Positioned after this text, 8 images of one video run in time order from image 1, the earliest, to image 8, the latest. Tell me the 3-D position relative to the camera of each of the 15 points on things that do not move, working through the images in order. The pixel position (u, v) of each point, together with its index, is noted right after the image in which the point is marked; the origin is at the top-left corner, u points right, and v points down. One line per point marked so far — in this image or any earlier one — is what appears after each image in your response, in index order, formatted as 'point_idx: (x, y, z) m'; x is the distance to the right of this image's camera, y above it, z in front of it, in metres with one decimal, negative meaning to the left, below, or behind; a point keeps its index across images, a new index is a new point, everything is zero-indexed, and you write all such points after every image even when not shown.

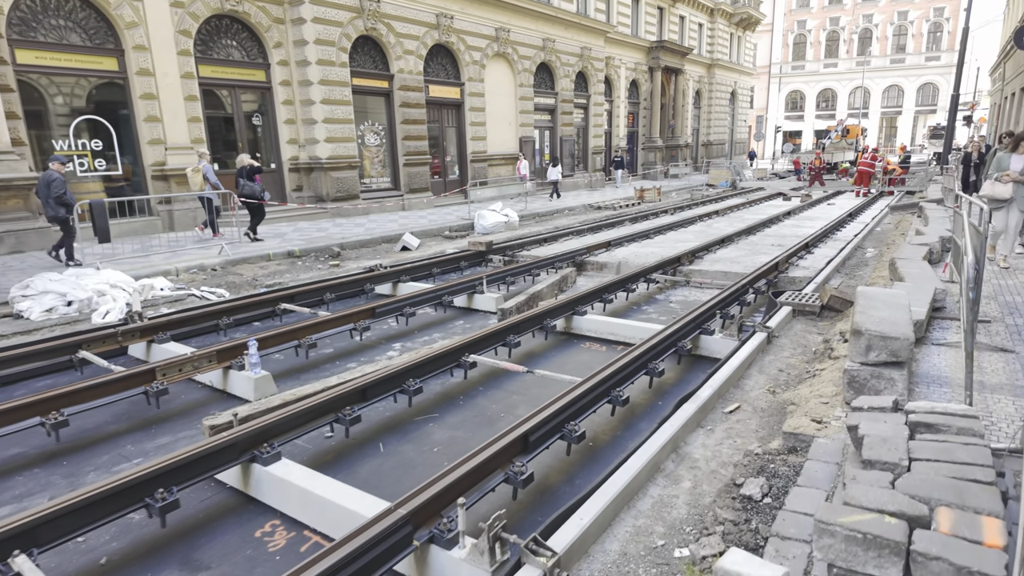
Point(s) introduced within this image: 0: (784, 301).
0: (+3.2, -0.1, +7.0) m
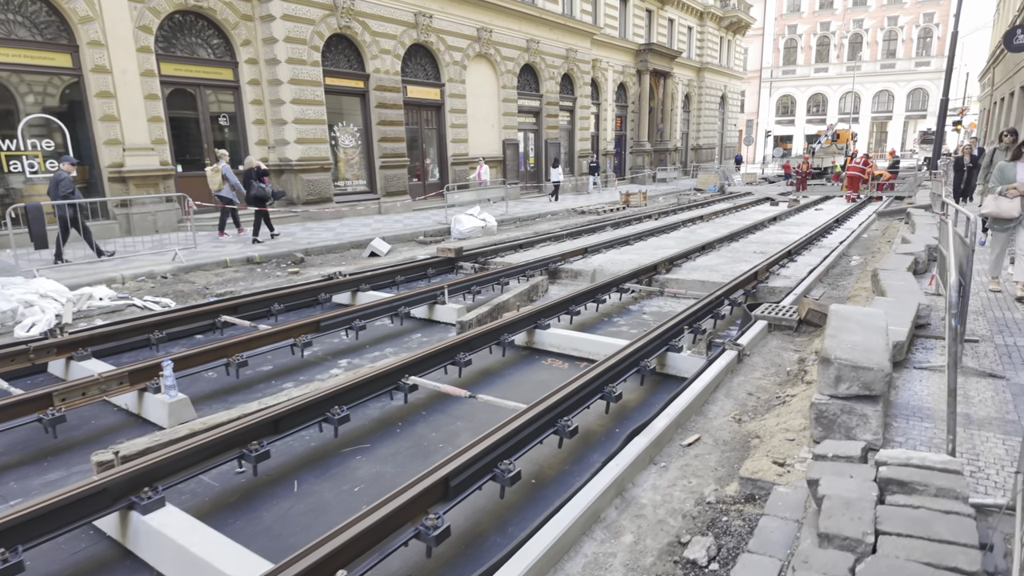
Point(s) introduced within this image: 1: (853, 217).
0: (+2.8, -0.3, +6.6) m
1: (+9.7, +2.0, +16.7) m
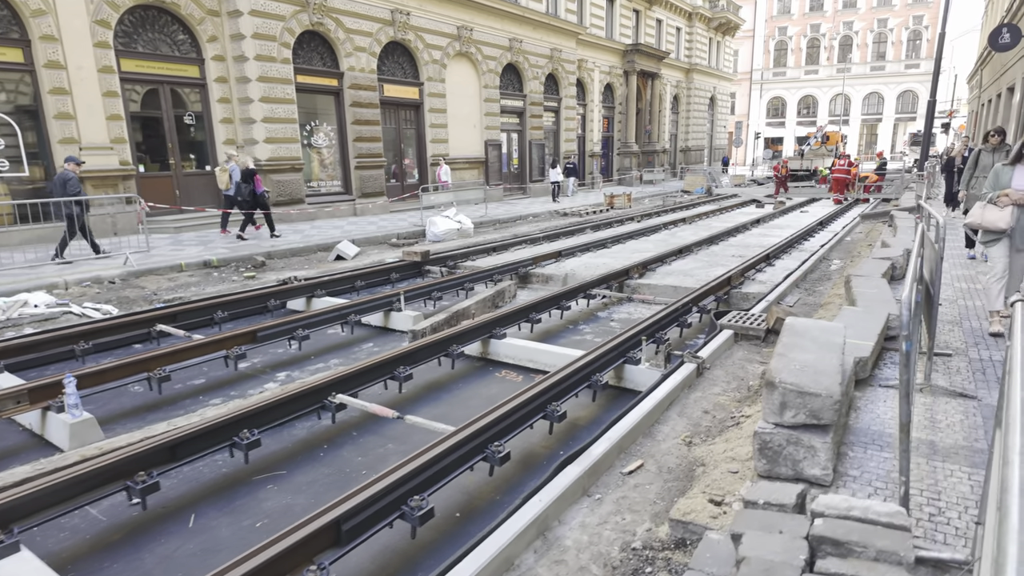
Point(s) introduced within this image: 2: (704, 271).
0: (+2.3, -0.4, +6.2) m
1: (+9.1, +1.9, +16.4) m
2: (+3.1, +0.3, +9.6) m
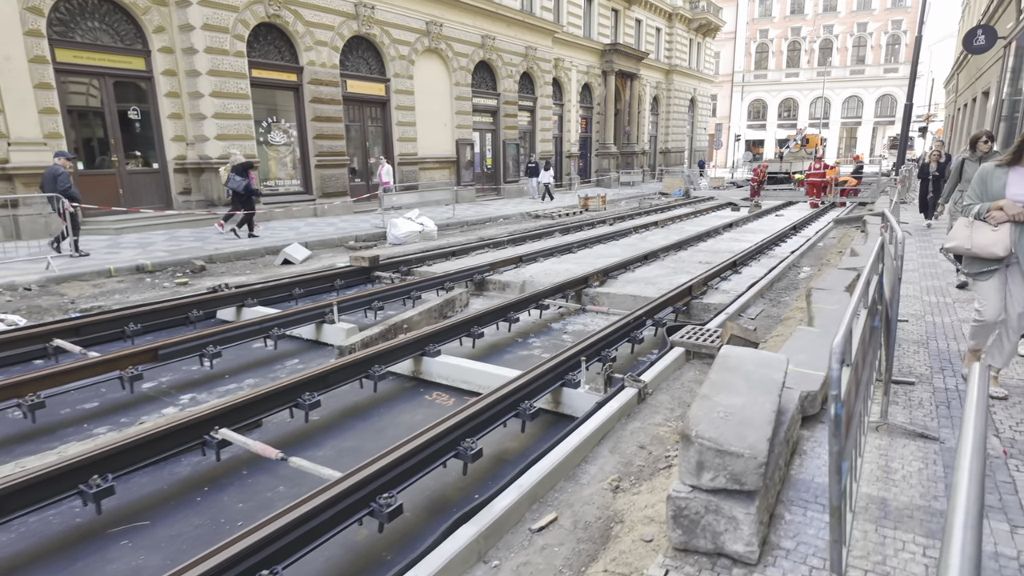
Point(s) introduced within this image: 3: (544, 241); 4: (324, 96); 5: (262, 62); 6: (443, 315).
0: (+1.6, -0.5, +5.7) m
1: (+8.2, +1.7, +16.1) m
2: (+2.4, +0.1, +9.2) m
3: (+0.7, +1.1, +13.8) m
4: (-5.0, +5.1, +15.6) m
5: (-6.1, +5.5, +14.3) m
6: (-0.9, -0.4, +7.8) m
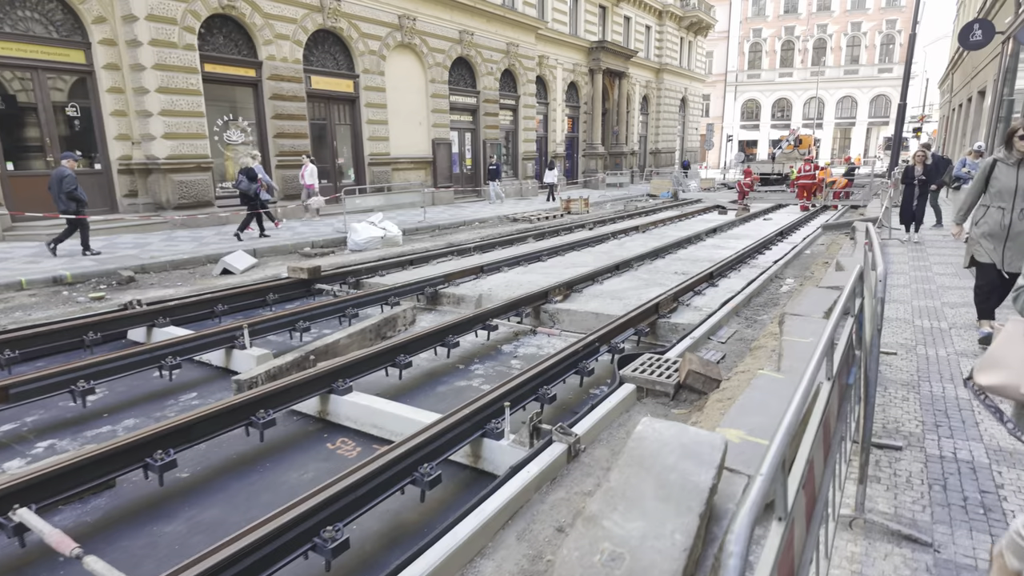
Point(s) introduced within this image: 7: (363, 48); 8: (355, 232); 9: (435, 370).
0: (+1.0, -0.7, +4.9) m
1: (+7.5, +1.5, +15.3) m
2: (+1.8, -0.1, +8.4) m
3: (+0.1, +0.9, +13.0) m
4: (-5.7, +4.9, +14.8) m
5: (-6.7, +5.3, +13.4) m
6: (-1.6, -0.6, +7.0) m
7: (-4.2, +6.8, +16.7) m
8: (-3.3, +1.2, +12.4) m
9: (-0.8, -0.8, +6.1) m
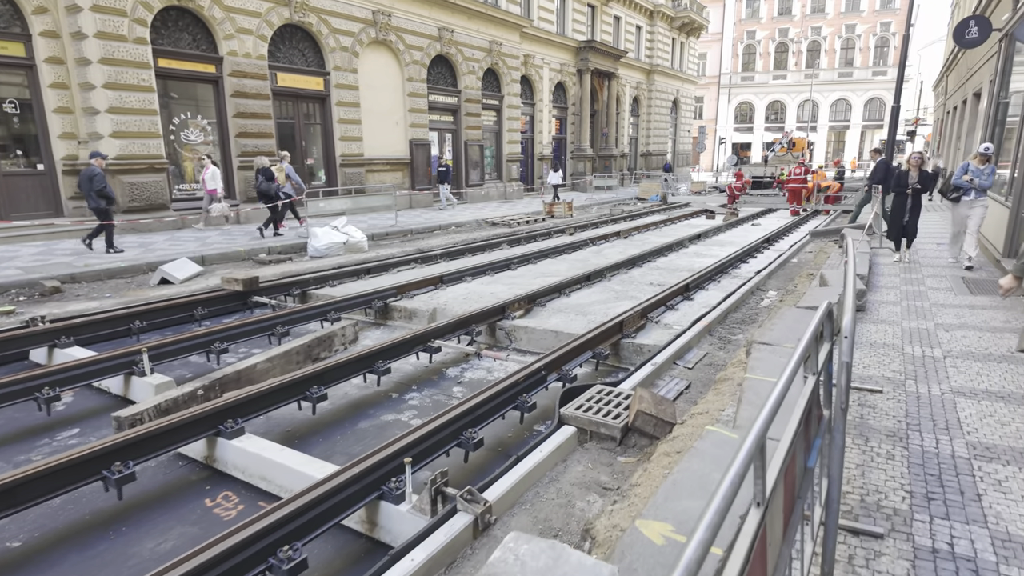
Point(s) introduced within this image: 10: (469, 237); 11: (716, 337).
0: (+0.4, -0.9, +4.2) m
1: (+6.9, +1.3, +14.7) m
2: (+1.2, -0.3, +7.7) m
3: (-0.5, +0.7, +12.2) m
4: (-6.3, +4.7, +14.1) m
5: (-7.3, +5.1, +12.7) m
6: (-2.1, -0.7, +6.3) m
7: (-4.8, +6.6, +16.0) m
8: (-3.9, +1.0, +11.7) m
9: (-1.4, -1.0, +5.3) m
10: (-1.1, +1.3, +14.8) m
11: (+2.3, -0.5, +6.6) m
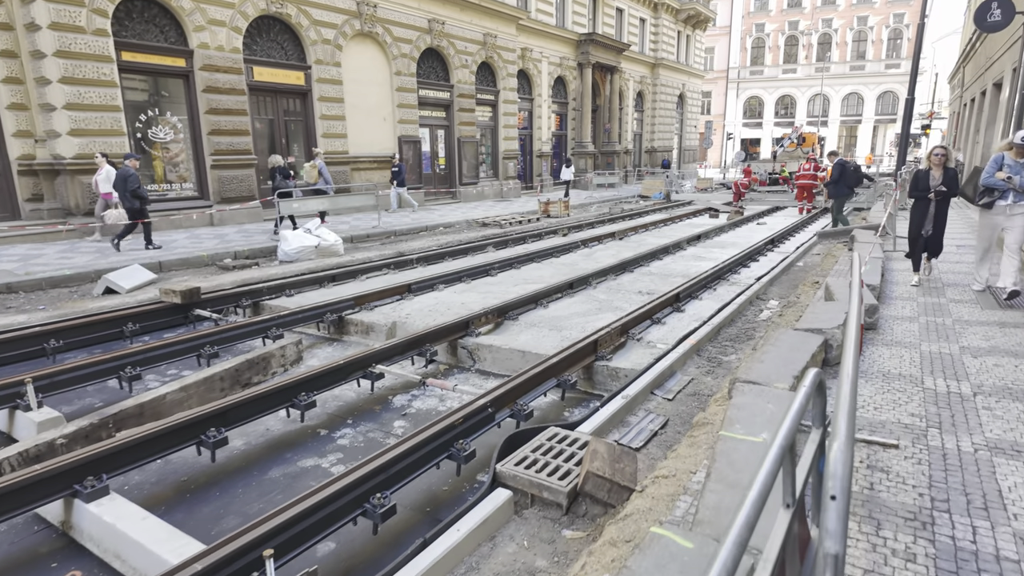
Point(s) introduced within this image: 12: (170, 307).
0: (0.0, -1.0, +3.4) m
1: (+6.6, +1.2, +13.8) m
2: (+0.8, -0.4, +6.9) m
3: (-0.8, +0.6, +11.5) m
4: (-6.6, +4.6, +13.3) m
5: (-7.6, +5.0, +12.0) m
6: (-2.5, -0.9, +5.5) m
7: (-5.1, +6.5, +15.2) m
8: (-4.2, +0.9, +10.9) m
9: (-1.8, -1.2, +4.6) m
10: (-1.4, +1.2, +14.0) m
11: (+1.9, -0.7, +5.7) m
12: (-4.1, -0.2, +7.1) m
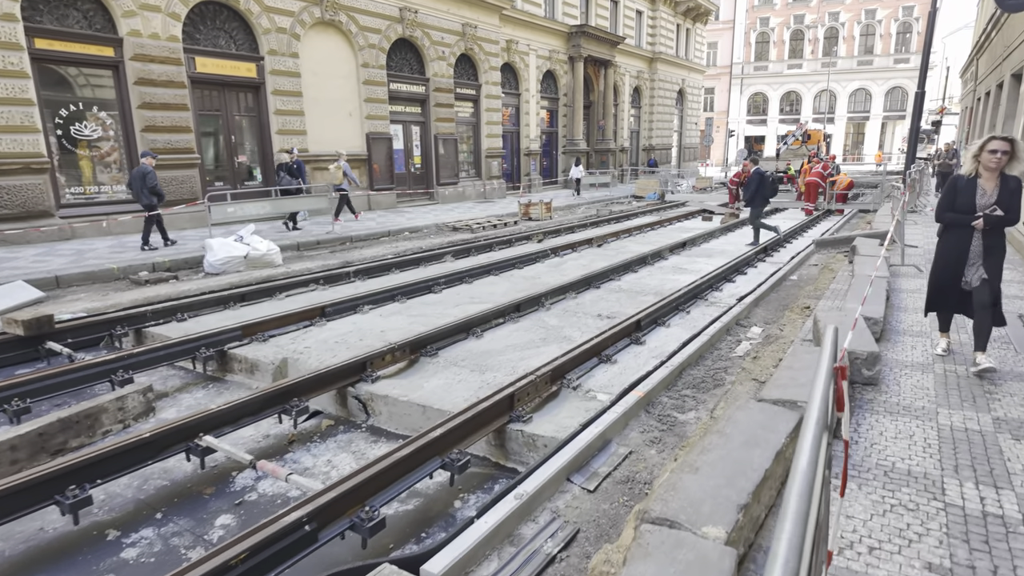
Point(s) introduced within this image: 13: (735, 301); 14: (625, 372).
0: (-0.8, -1.3, +2.1) m
1: (+5.9, +1.0, +12.4) m
2: (0.0, -0.7, +5.6) m
3: (-1.6, +0.3, +10.2) m
4: (-7.3, +4.4, +12.1) m
5: (-8.4, +4.7, +10.8) m
6: (-3.3, -1.2, +4.3) m
7: (-5.8, +6.3, +14.0) m
8: (-5.0, +0.6, +9.7) m
9: (-2.6, -1.5, +3.3) m
10: (-2.1, +0.9, +12.7) m
11: (+1.1, -1.0, +4.4) m
12: (-4.8, -0.5, +5.8) m
13: (+2.8, -0.2, +7.5) m
14: (+1.0, -0.7, +5.2) m
